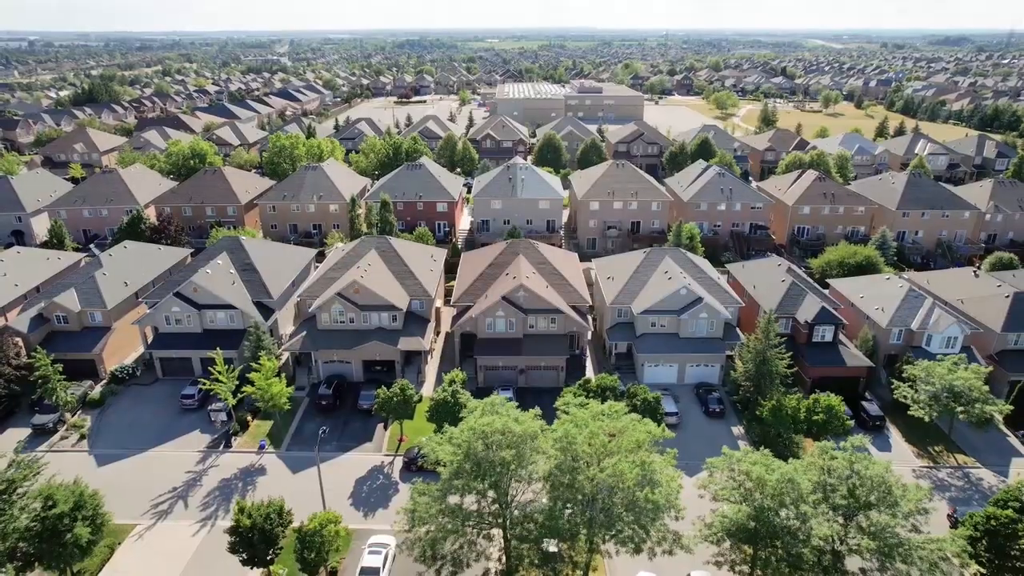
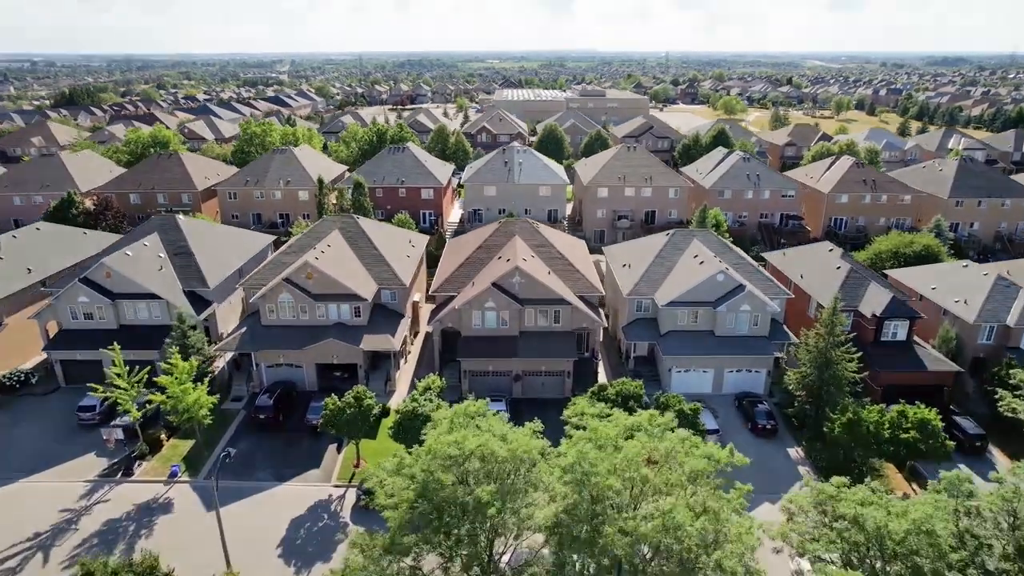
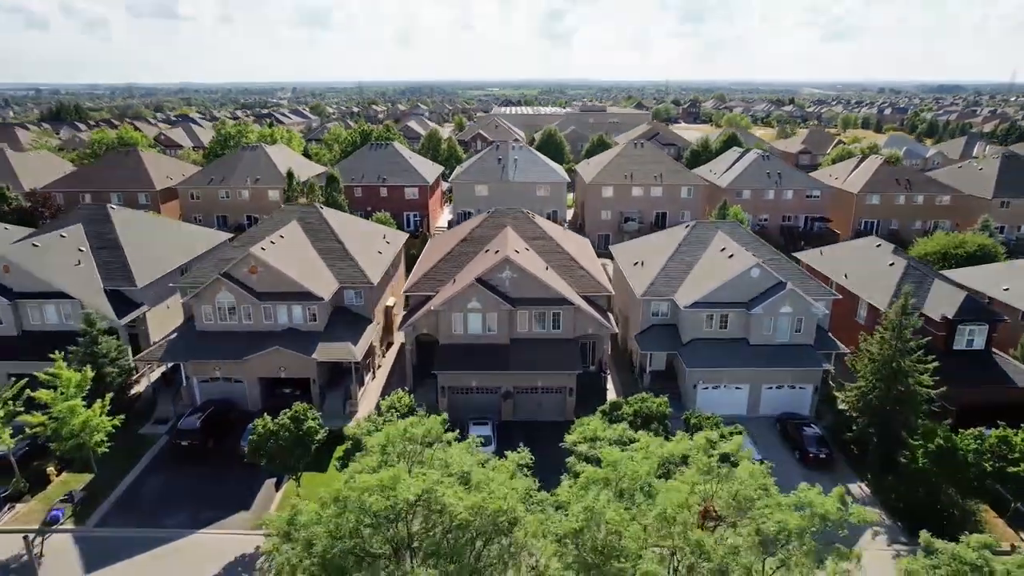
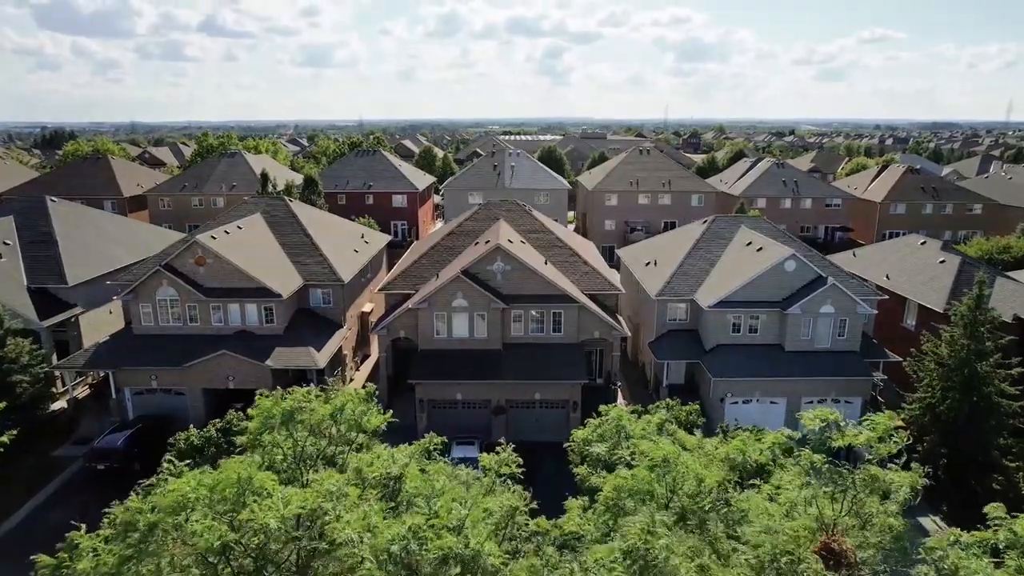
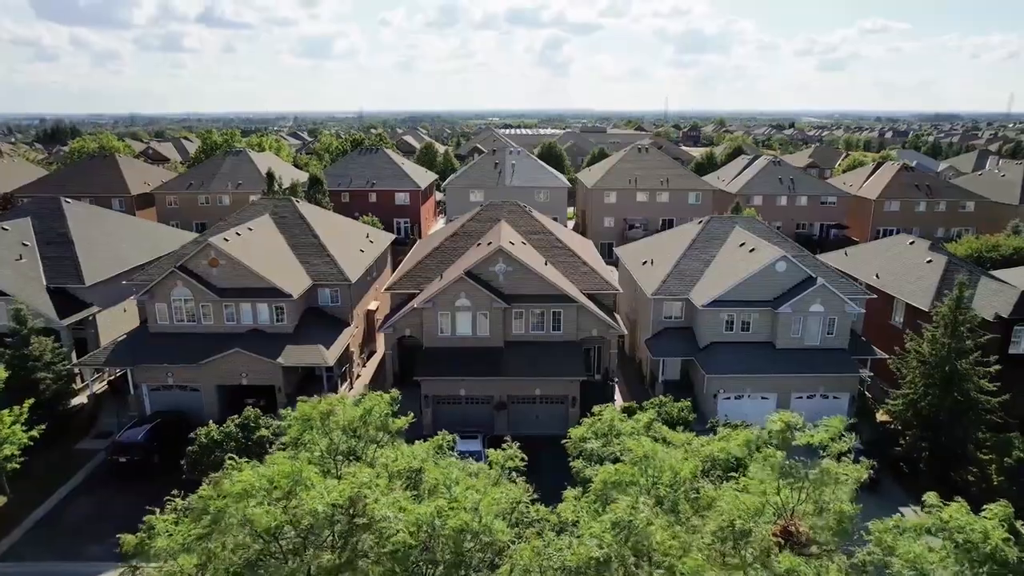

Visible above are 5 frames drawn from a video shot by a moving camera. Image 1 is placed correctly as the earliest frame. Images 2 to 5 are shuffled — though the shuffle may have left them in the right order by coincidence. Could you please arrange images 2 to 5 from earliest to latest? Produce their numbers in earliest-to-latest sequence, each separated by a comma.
2, 3, 5, 4
